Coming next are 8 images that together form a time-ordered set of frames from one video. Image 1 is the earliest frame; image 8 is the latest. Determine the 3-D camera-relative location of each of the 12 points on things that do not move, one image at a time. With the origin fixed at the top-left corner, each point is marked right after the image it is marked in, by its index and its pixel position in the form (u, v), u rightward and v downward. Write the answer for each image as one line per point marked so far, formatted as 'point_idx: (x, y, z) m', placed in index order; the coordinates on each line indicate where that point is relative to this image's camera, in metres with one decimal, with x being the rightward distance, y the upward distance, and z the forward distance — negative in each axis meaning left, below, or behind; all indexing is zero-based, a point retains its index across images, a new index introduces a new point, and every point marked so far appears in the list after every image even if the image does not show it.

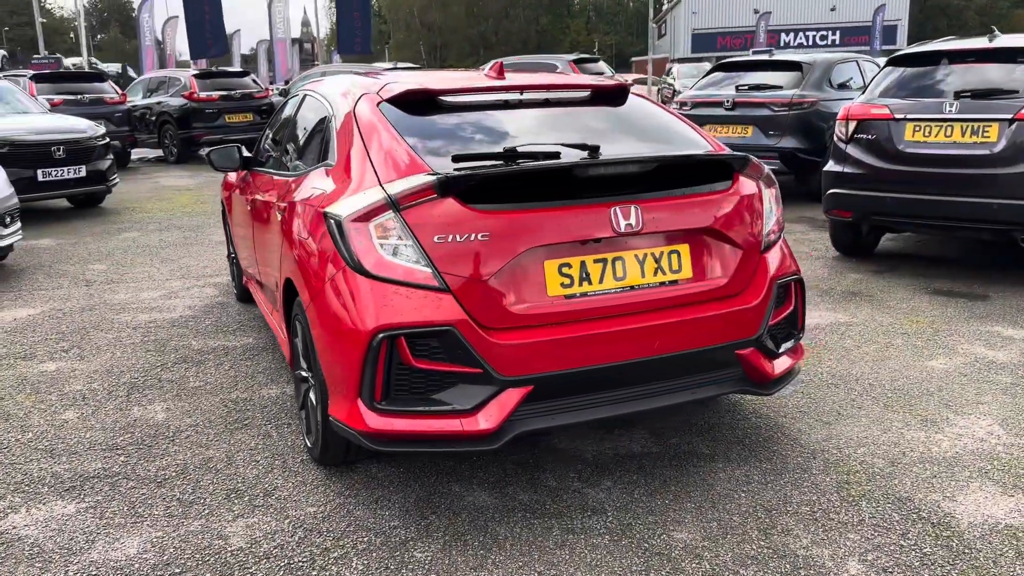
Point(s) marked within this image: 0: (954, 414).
0: (+1.8, -0.5, +3.4) m
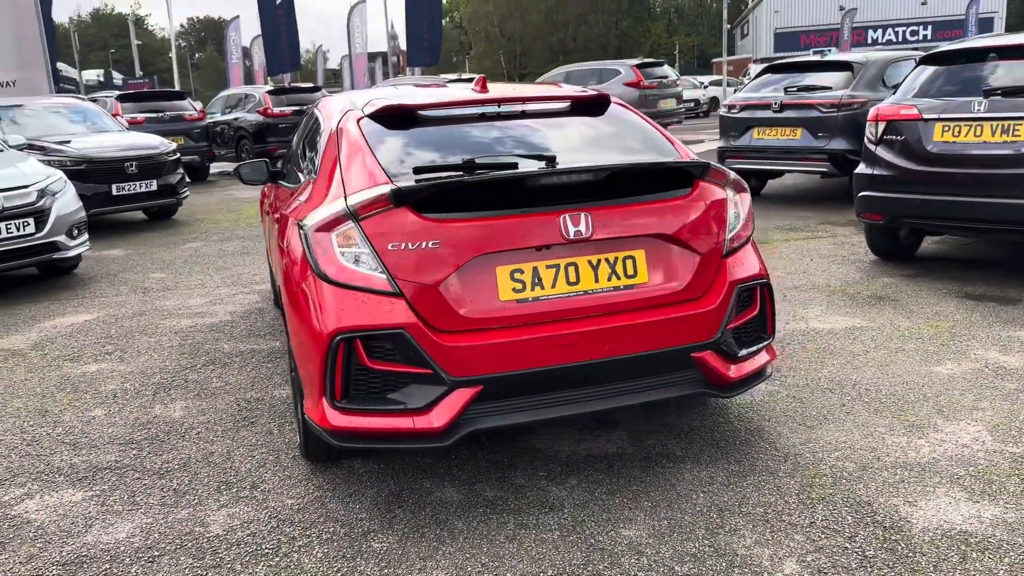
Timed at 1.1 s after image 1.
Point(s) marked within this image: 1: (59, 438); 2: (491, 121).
0: (+1.7, -0.5, +3.3) m
1: (-1.9, -0.6, +3.6) m
2: (-0.1, +0.6, +3.3) m
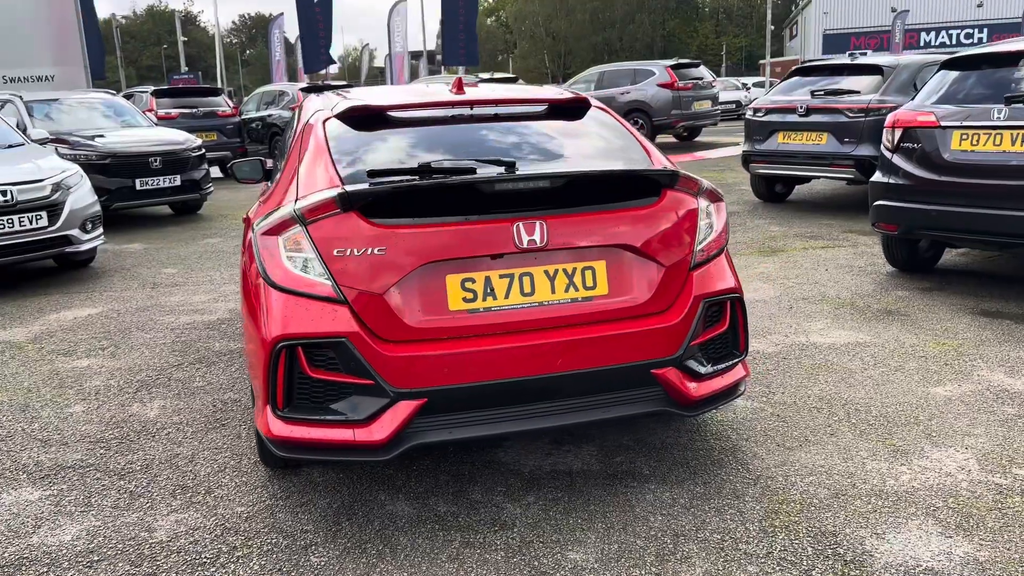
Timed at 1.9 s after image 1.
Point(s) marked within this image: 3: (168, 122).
0: (+1.6, -0.6, +3.2) m
1: (-2.1, -0.6, +3.6) m
2: (-0.2, +0.6, +3.2) m
3: (-5.6, +2.7, +14.0) m
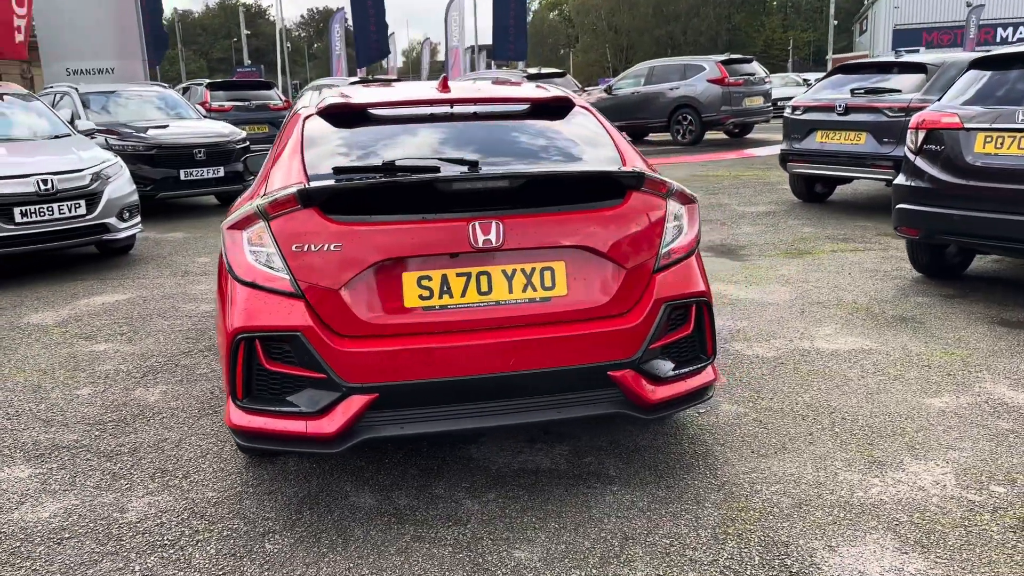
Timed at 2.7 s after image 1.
0: (+1.4, -0.6, +3.1) m
1: (-2.1, -0.6, +3.8) m
2: (-0.3, +0.6, +3.2) m
3: (-4.9, +2.9, +14.4) m
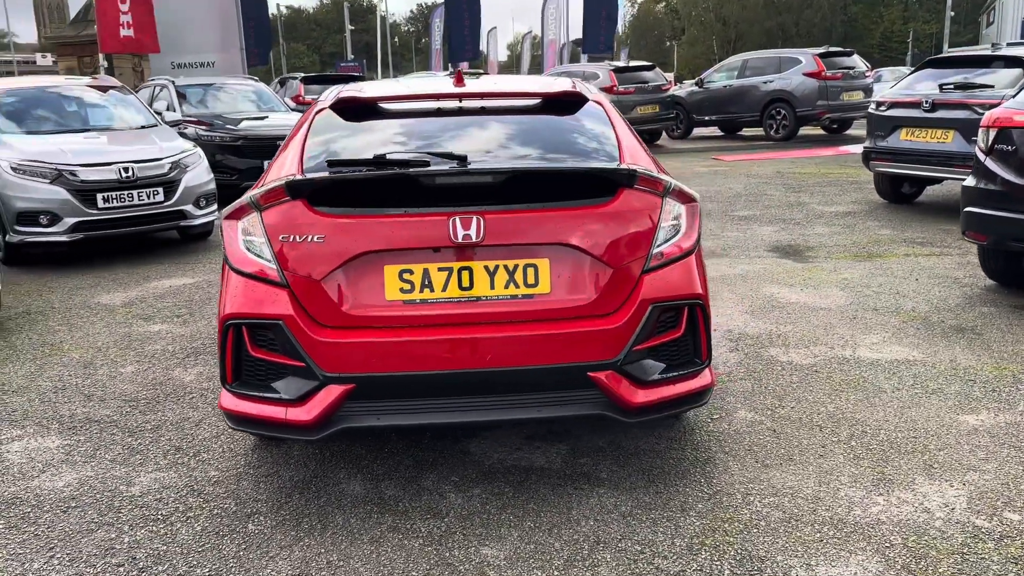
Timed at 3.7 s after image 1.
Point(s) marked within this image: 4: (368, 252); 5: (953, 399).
0: (+1.4, -0.6, +2.9) m
1: (-2.0, -0.5, +4.0) m
2: (-0.2, +0.7, +3.2) m
3: (-3.5, +3.2, +14.8) m
4: (-0.4, +0.1, +2.6) m
5: (+1.9, -0.5, +3.6) m
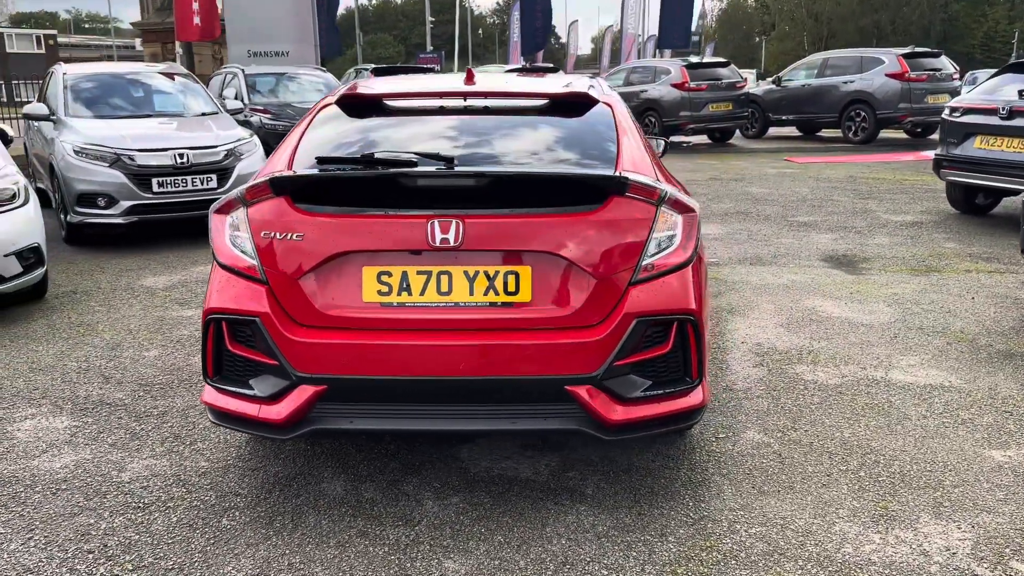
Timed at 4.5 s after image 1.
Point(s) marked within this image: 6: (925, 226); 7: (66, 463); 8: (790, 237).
0: (+1.3, -0.7, +2.7) m
1: (-2.0, -0.4, +4.2) m
2: (-0.2, +0.6, +3.2) m
3: (-2.3, +3.4, +15.0) m
4: (-0.5, +0.1, +2.6) m
5: (+1.9, -0.6, +3.3) m
6: (+3.8, +0.6, +7.9) m
7: (-1.6, -0.6, +3.1) m
8: (+2.5, +0.4, +7.5) m
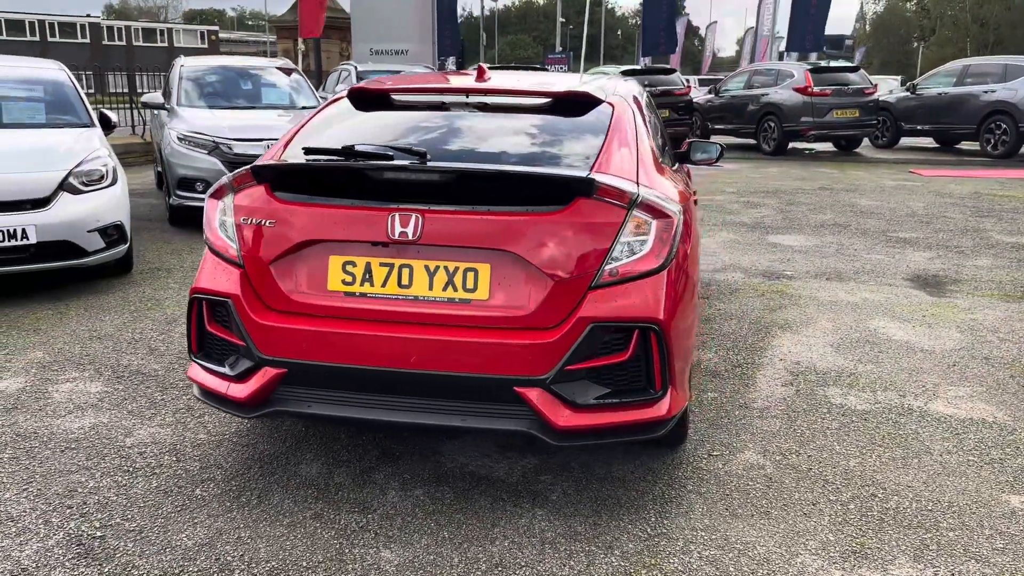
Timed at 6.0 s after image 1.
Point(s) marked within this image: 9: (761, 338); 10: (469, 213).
0: (+1.2, -0.8, +2.5) m
1: (-1.9, -0.3, +4.4) m
2: (-0.2, +0.7, +3.2) m
3: (-0.3, +3.4, +15.1) m
4: (-0.6, +0.1, +2.6) m
5: (+1.8, -0.7, +3.0) m
6: (+4.5, +0.3, +7.2) m
7: (-1.7, -0.5, +3.4) m
8: (+3.1, +0.3, +7.1) m
9: (+1.4, -0.3, +4.7) m
10: (-0.1, +0.2, +2.6) m
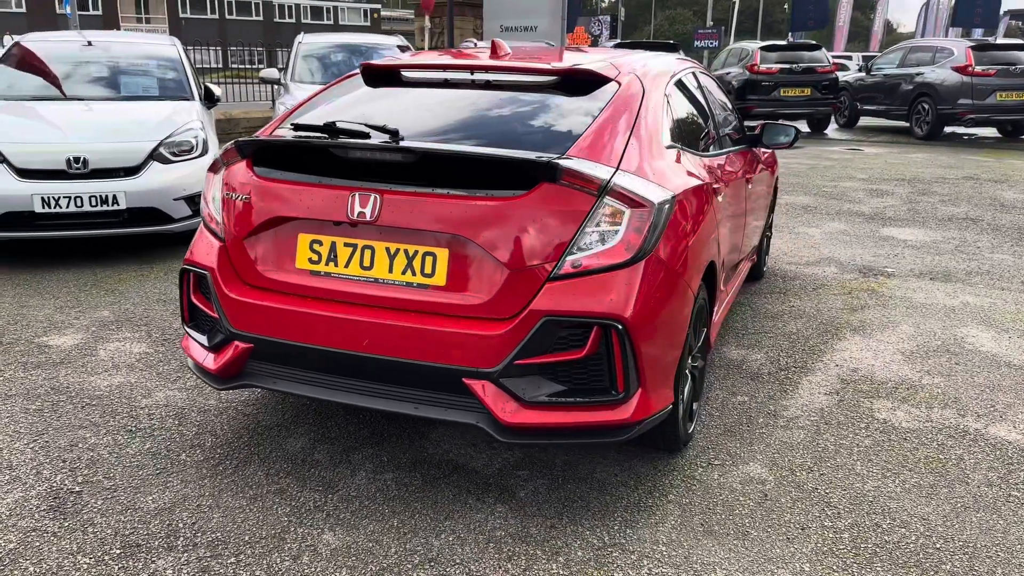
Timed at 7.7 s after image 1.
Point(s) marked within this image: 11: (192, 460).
0: (+1.0, -0.8, +2.2) m
1: (-1.6, -0.1, +4.6) m
2: (-0.2, +0.7, +3.1) m
3: (+2.0, +3.7, +14.8) m
4: (-0.7, +0.2, +2.6) m
5: (+1.7, -0.7, +2.6) m
6: (+5.1, +0.2, +6.3) m
7: (-1.7, -0.4, +3.6) m
8: (+3.7, +0.3, +6.4) m
9: (+1.6, -0.3, +4.4) m
10: (-0.2, +0.3, +2.5) m
11: (-1.1, -0.6, +2.9) m
